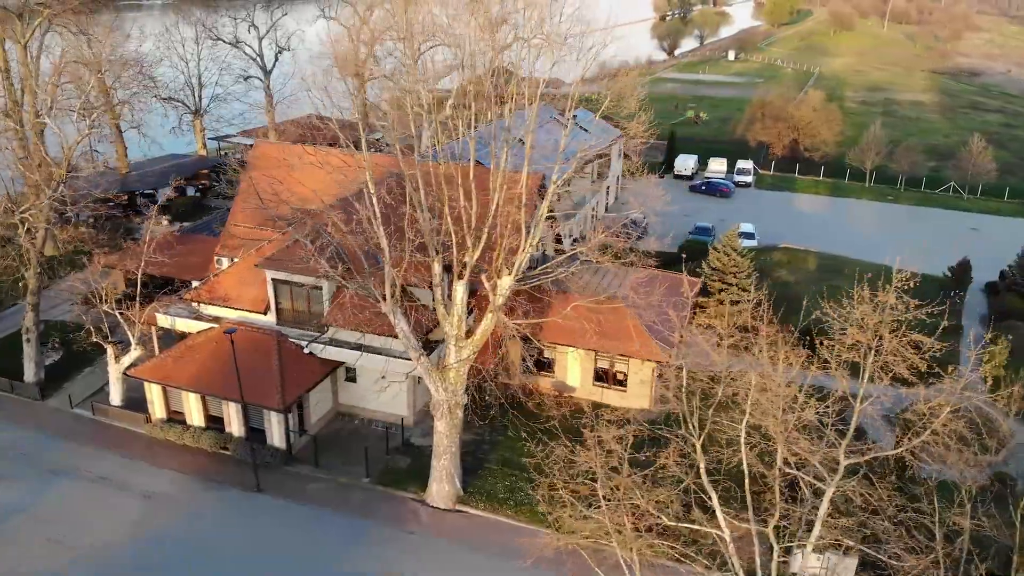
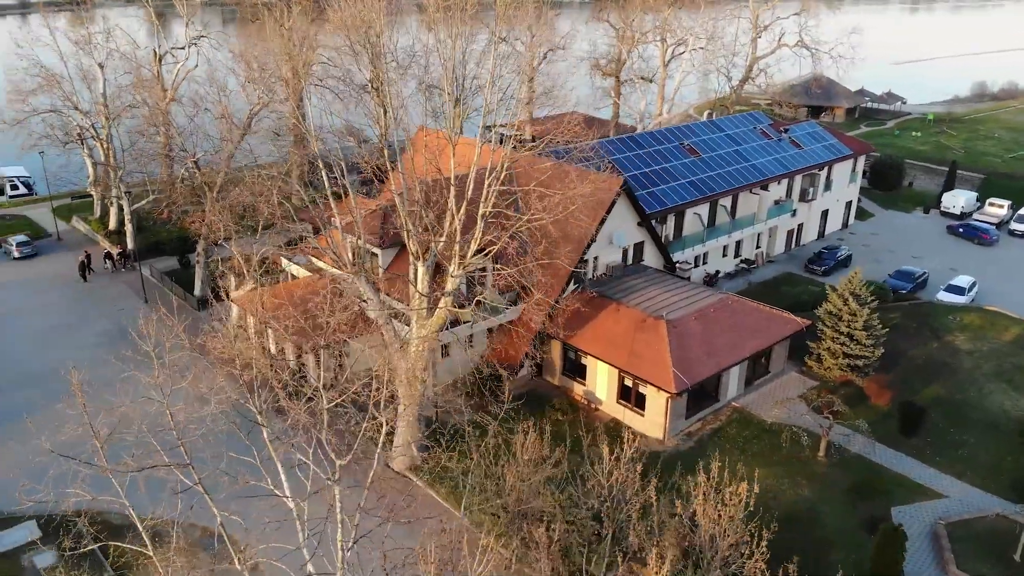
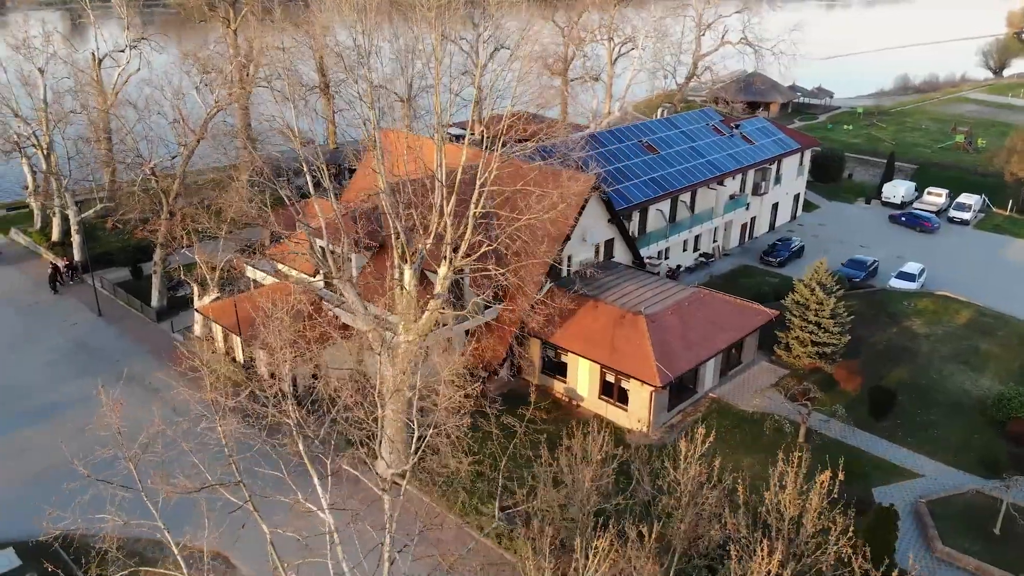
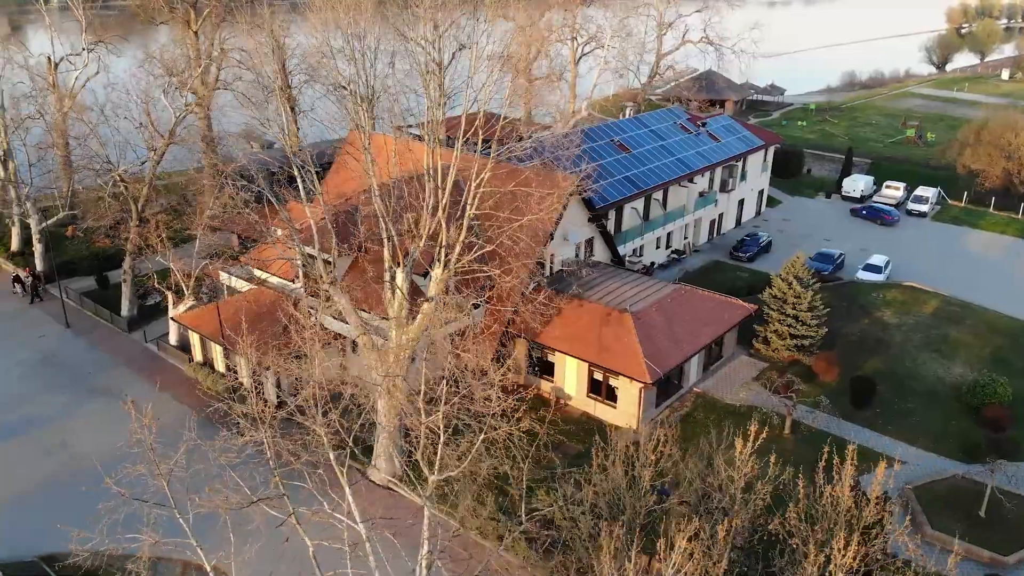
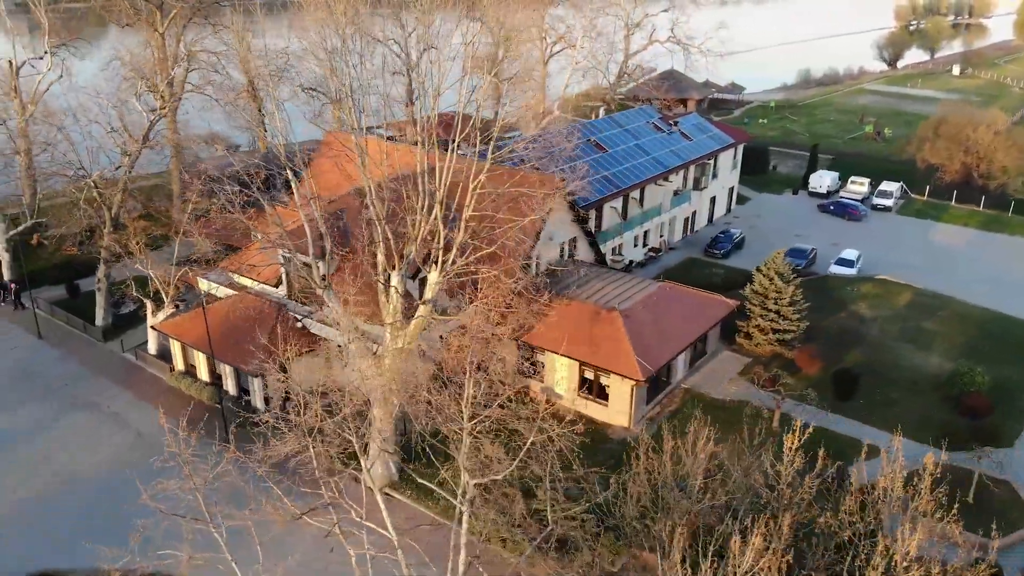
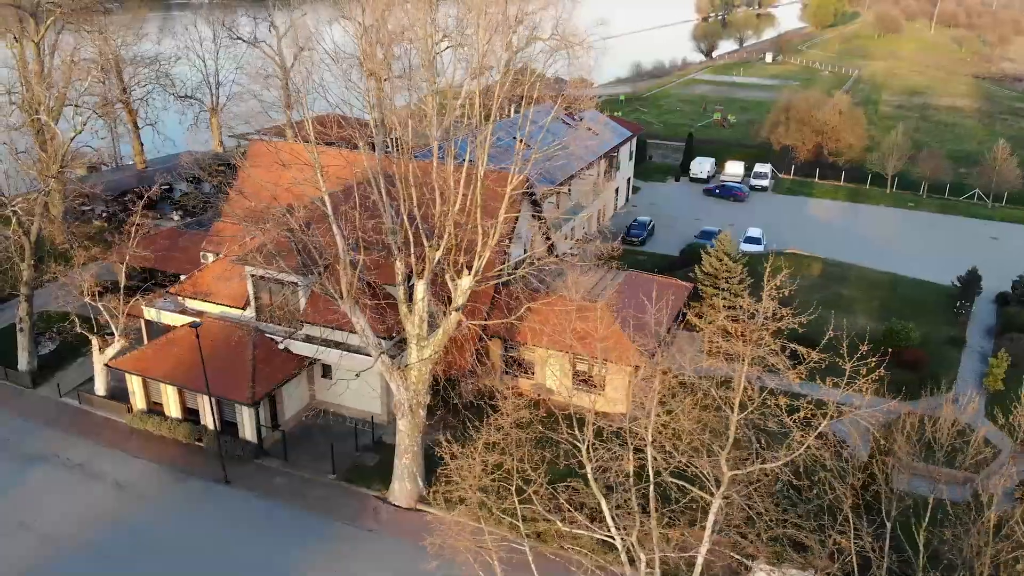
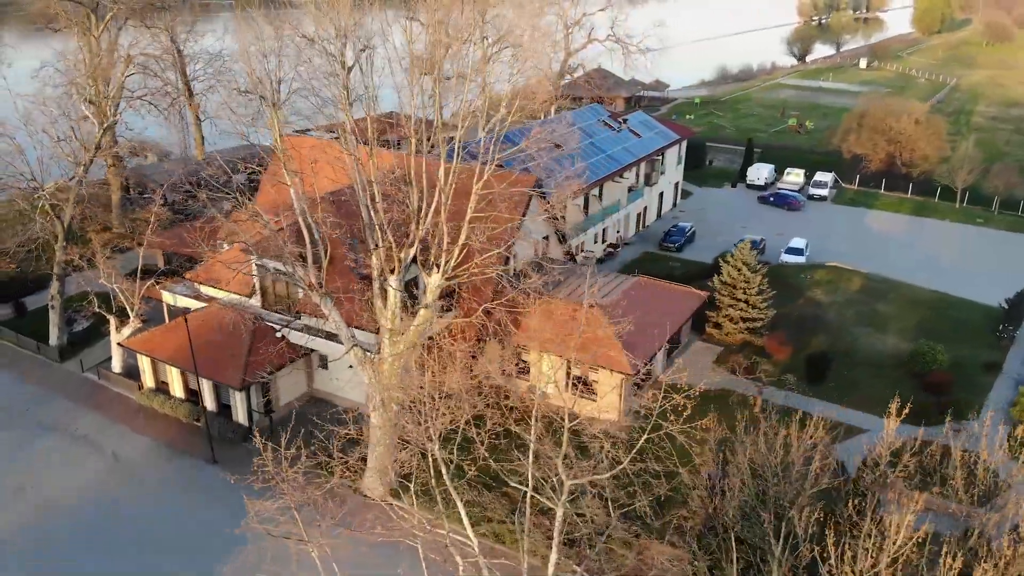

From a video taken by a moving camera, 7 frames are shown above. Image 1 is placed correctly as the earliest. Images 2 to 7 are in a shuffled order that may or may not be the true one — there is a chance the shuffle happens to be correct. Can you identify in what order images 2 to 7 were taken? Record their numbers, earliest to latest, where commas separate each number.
6, 7, 5, 4, 3, 2
